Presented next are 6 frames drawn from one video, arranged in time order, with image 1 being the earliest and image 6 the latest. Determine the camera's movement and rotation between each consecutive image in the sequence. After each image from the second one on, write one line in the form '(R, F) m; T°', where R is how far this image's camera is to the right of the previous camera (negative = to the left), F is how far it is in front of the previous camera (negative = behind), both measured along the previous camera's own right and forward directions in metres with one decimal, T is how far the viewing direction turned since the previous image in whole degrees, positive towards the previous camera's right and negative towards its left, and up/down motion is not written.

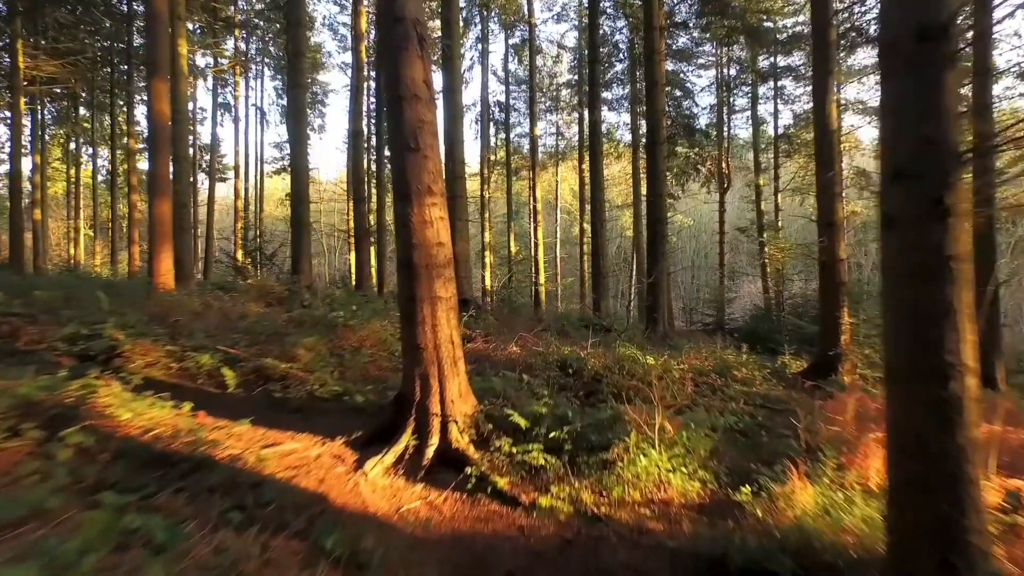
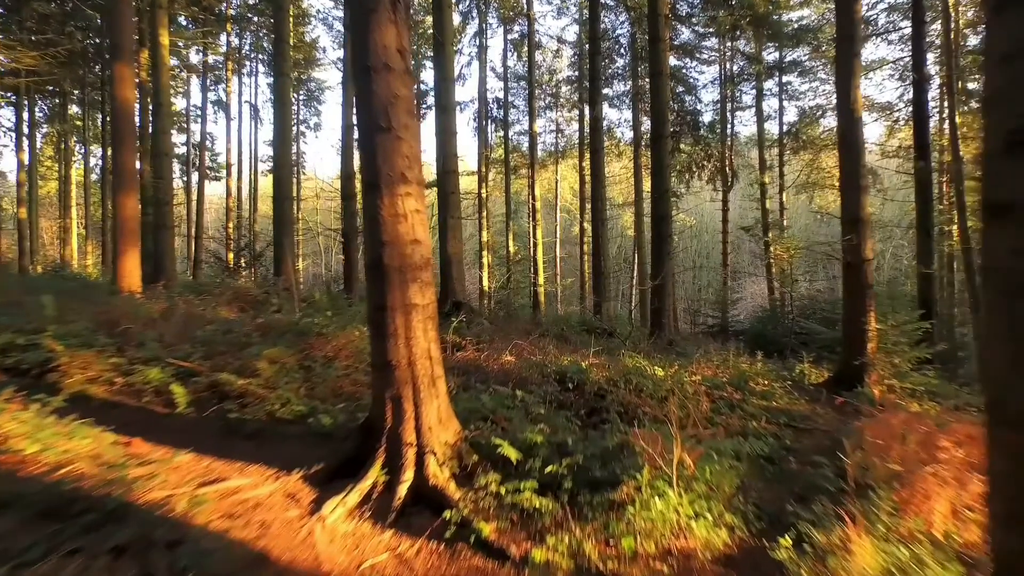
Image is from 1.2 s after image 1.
(+0.1, +0.8) m; 0°
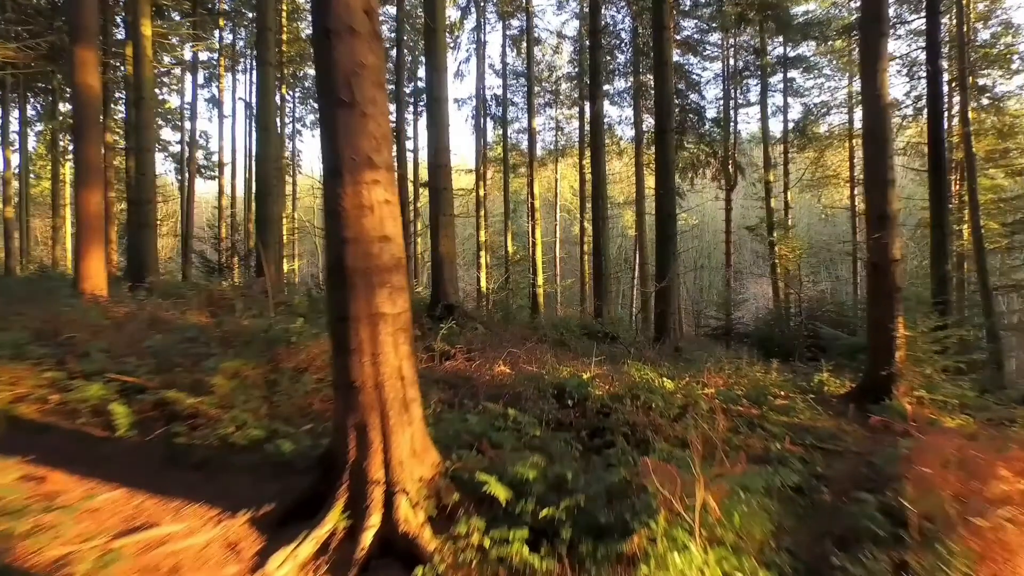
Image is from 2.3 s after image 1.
(+0.1, +0.7) m; 0°
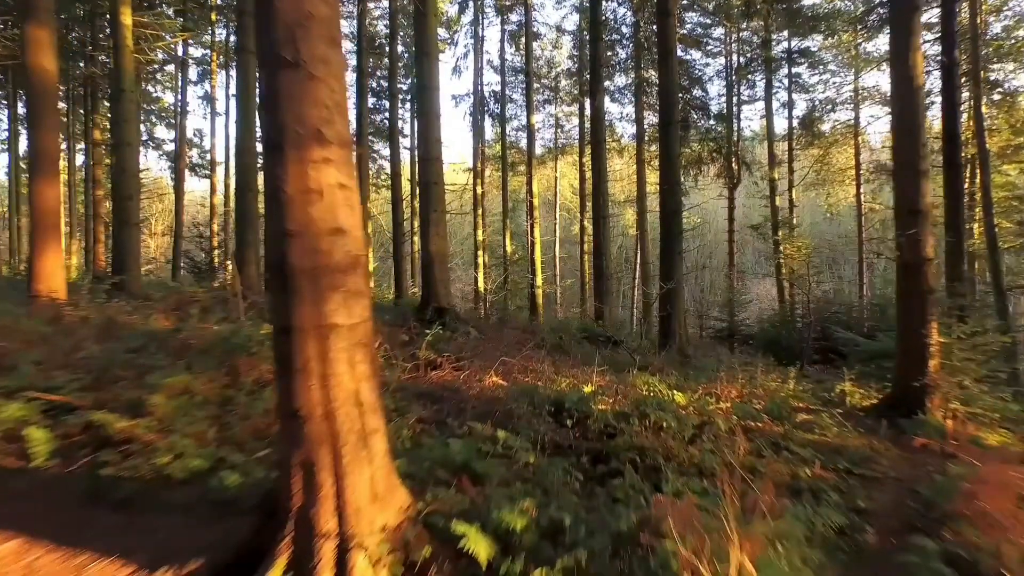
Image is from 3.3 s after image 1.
(+0.1, +0.7) m; 0°
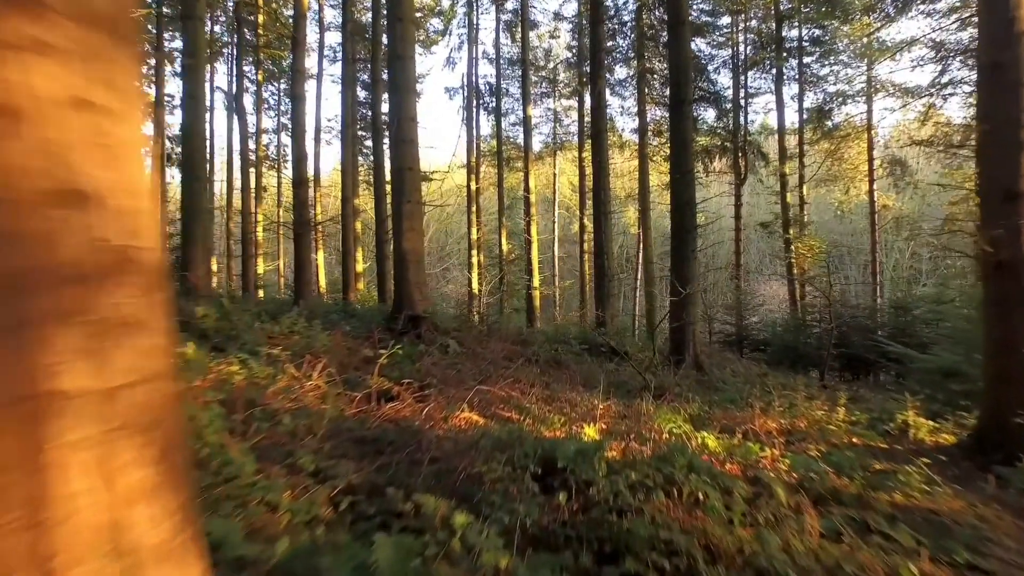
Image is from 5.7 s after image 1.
(+0.1, +1.6) m; 0°
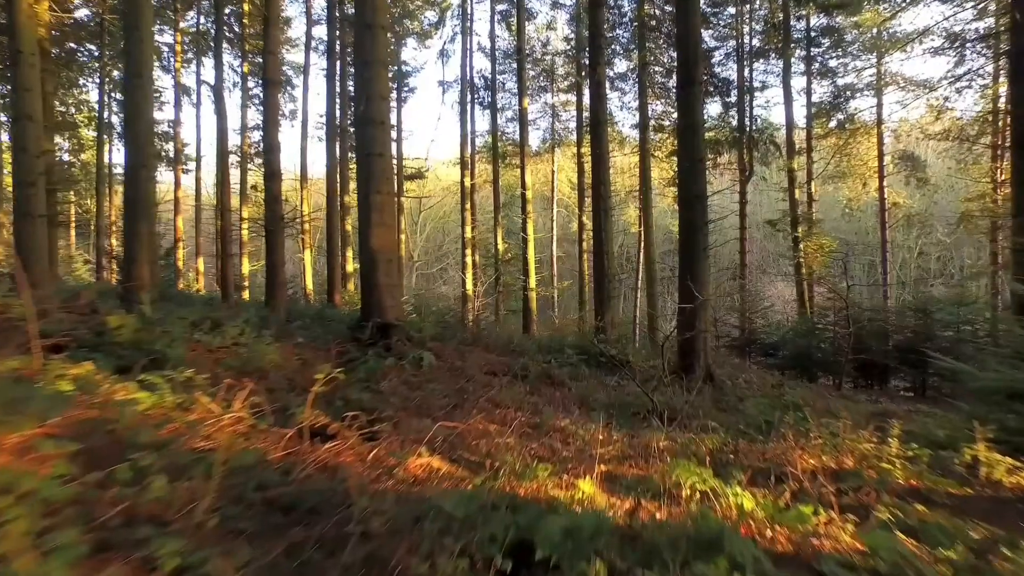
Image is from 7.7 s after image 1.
(+0.1, +1.2) m; 0°
